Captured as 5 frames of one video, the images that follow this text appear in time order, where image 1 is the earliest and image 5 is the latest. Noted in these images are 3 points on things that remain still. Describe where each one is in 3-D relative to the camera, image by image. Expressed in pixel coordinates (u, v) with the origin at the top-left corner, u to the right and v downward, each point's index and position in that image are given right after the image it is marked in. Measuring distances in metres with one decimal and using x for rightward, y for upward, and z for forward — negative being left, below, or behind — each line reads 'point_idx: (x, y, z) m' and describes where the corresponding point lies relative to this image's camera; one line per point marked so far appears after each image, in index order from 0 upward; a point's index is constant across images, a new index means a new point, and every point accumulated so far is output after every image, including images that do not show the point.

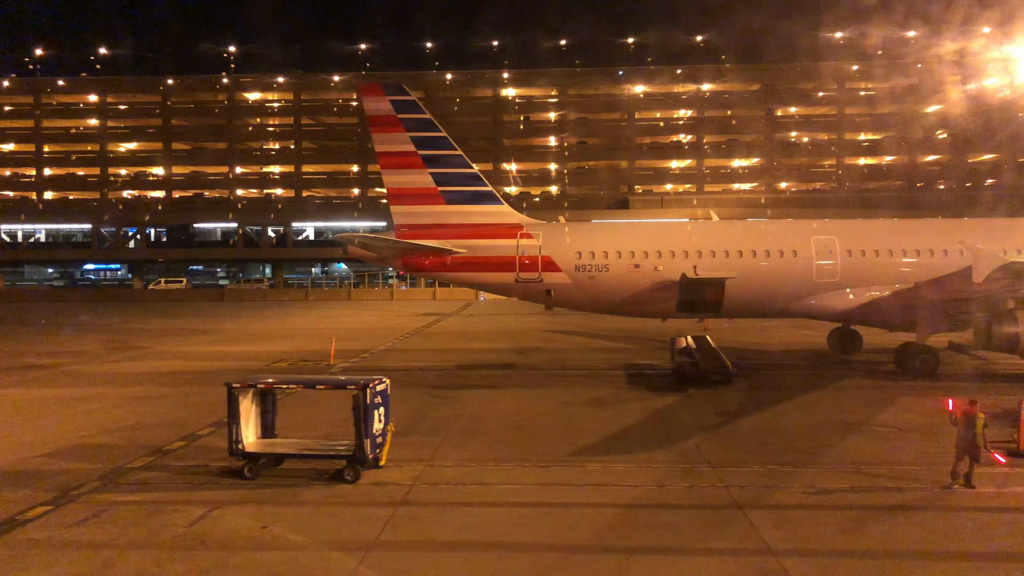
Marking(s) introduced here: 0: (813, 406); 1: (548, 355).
0: (+4.0, -1.6, +11.2) m
1: (+0.7, -1.5, +18.1) m
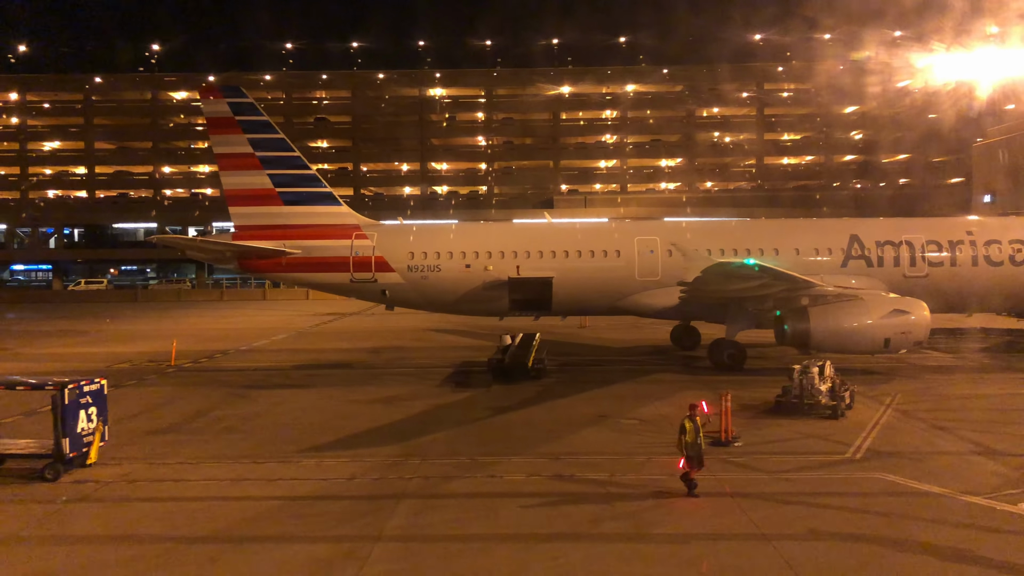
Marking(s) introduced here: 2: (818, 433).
0: (+1.1, -1.6, +11.6) m
1: (-2.6, -1.5, +18.4) m
2: (+3.5, -1.6, +9.3) m
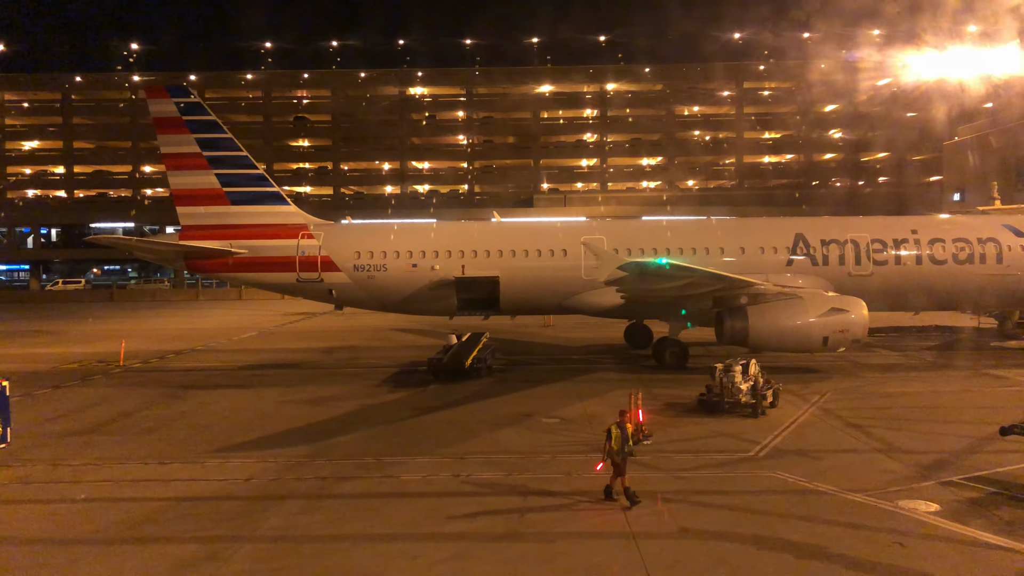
0: (+0.1, -1.6, +11.6) m
1: (-3.6, -1.4, +18.4) m
2: (+2.5, -1.6, +9.4) m
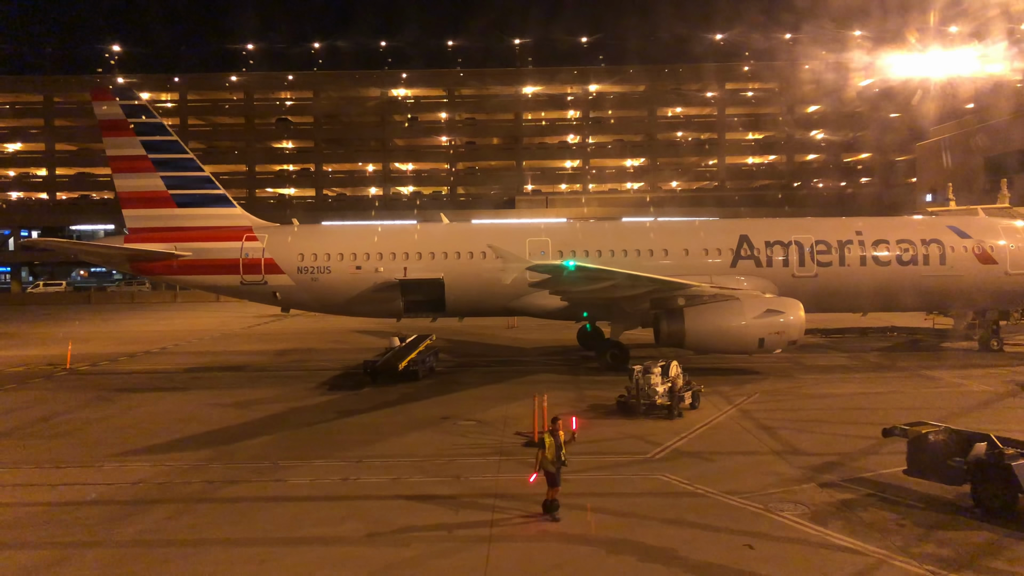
0: (-1.0, -1.6, +11.6) m
1: (-4.6, -1.5, +18.4) m
2: (+1.5, -1.6, +9.4) m
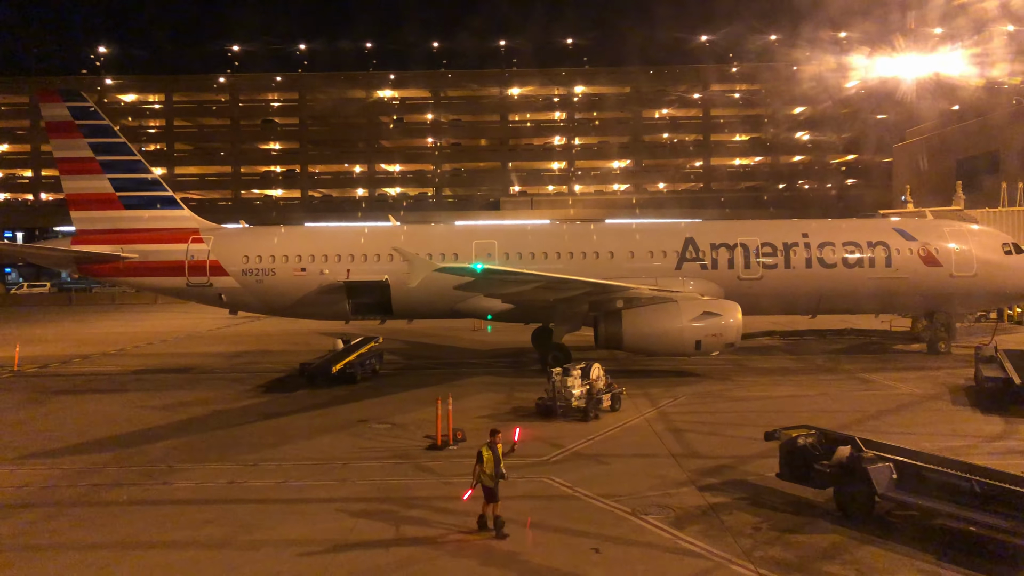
0: (-2.0, -1.6, +11.6) m
1: (-5.7, -1.5, +18.4) m
2: (+0.4, -1.7, +9.4) m
